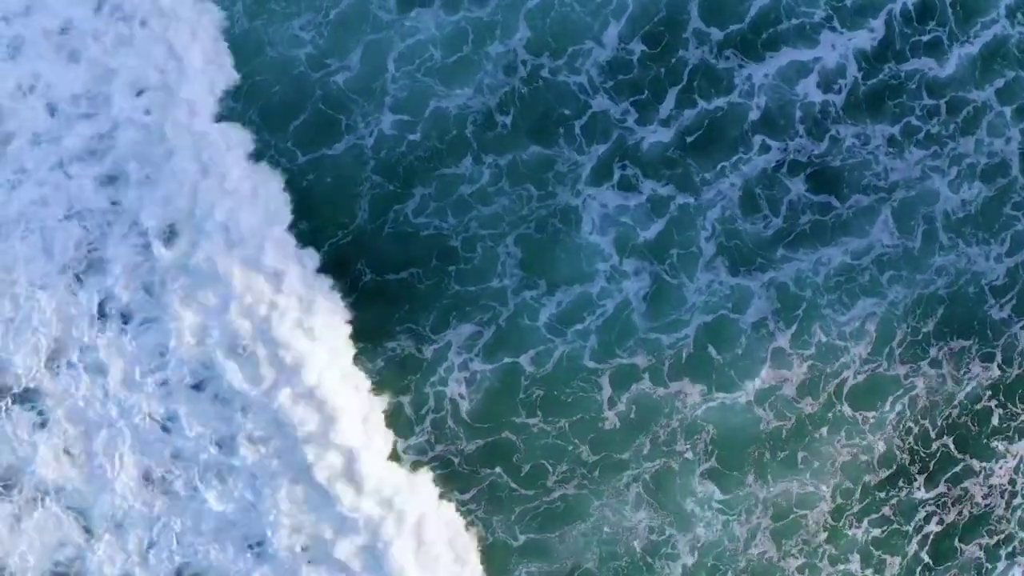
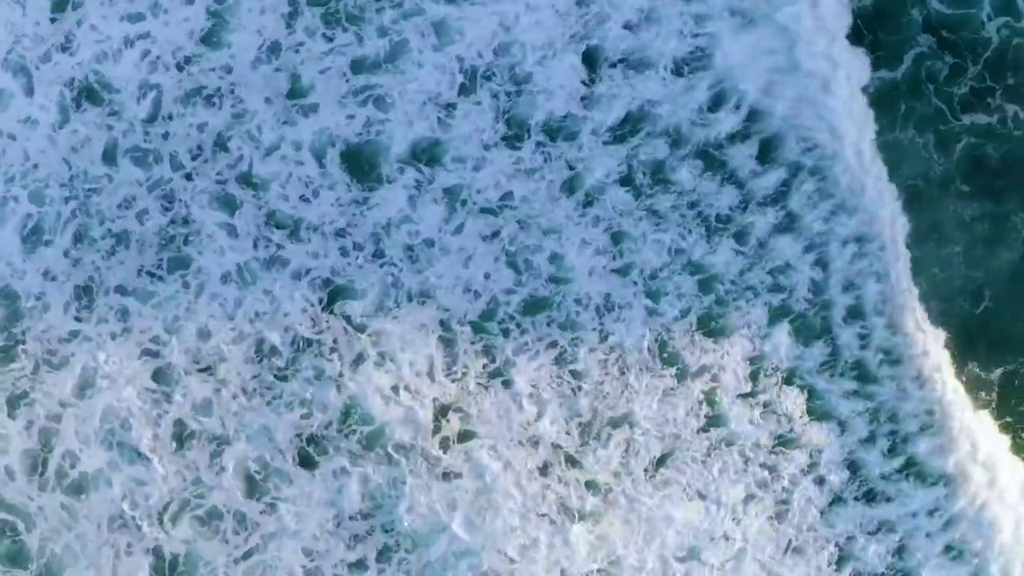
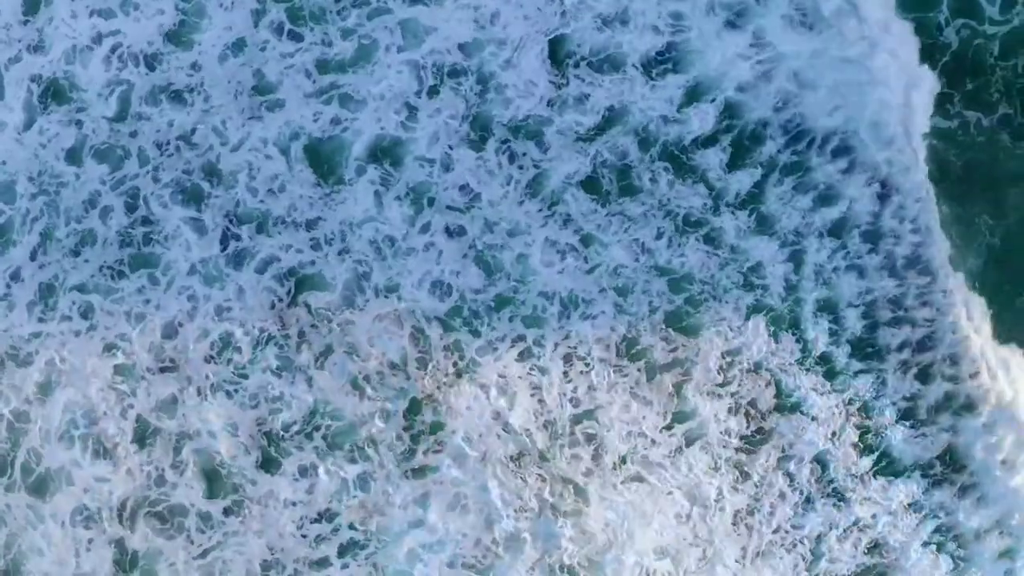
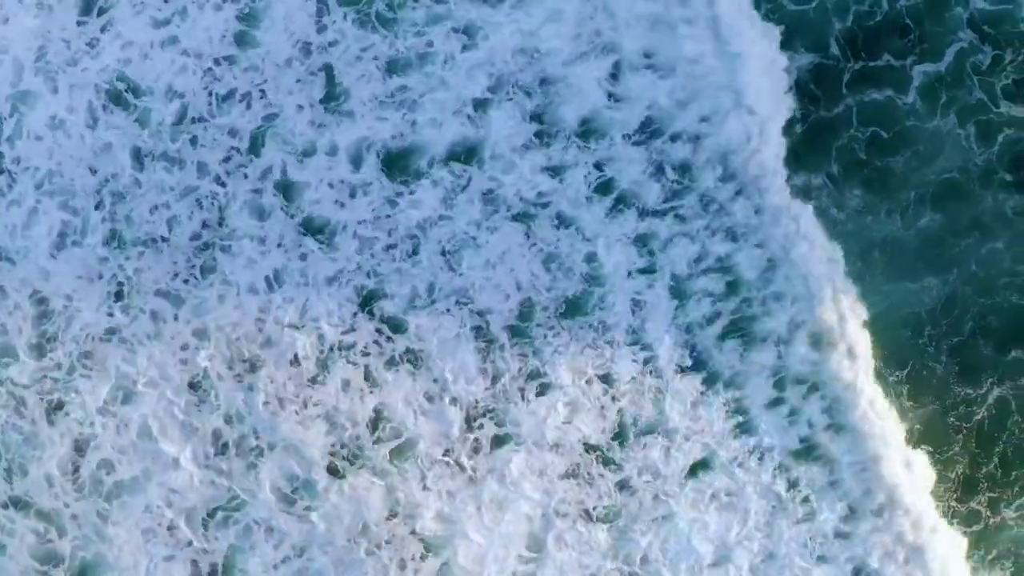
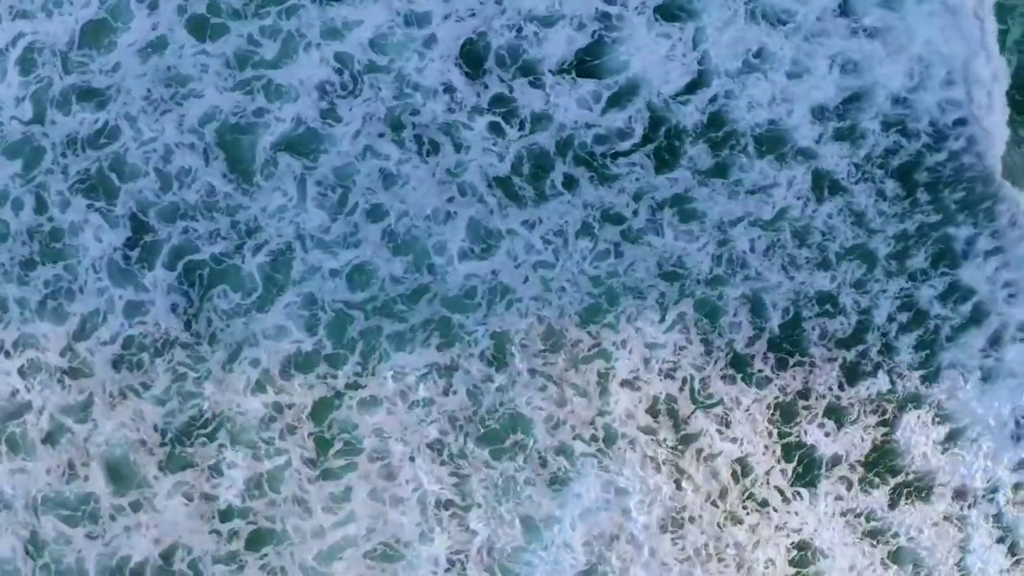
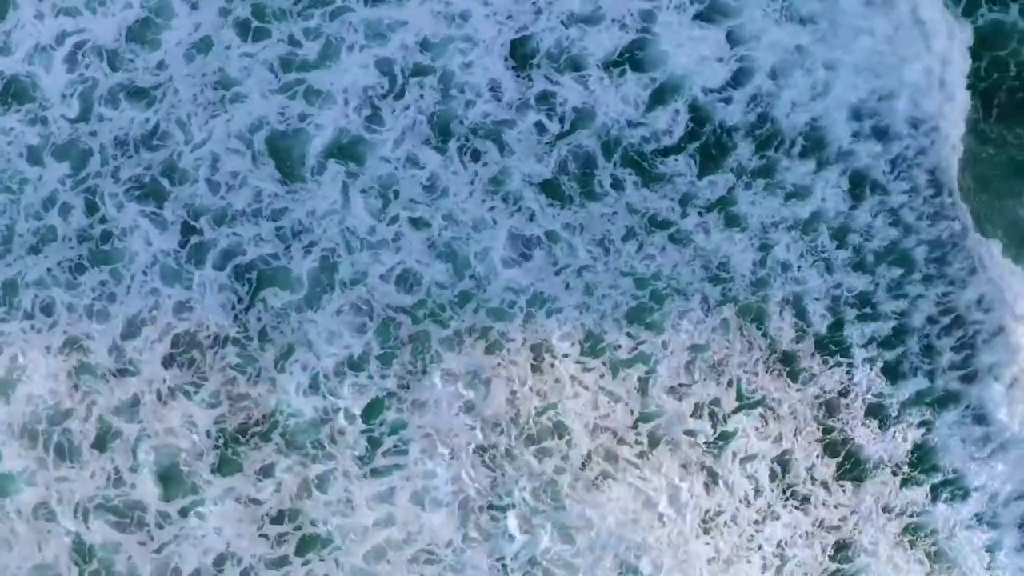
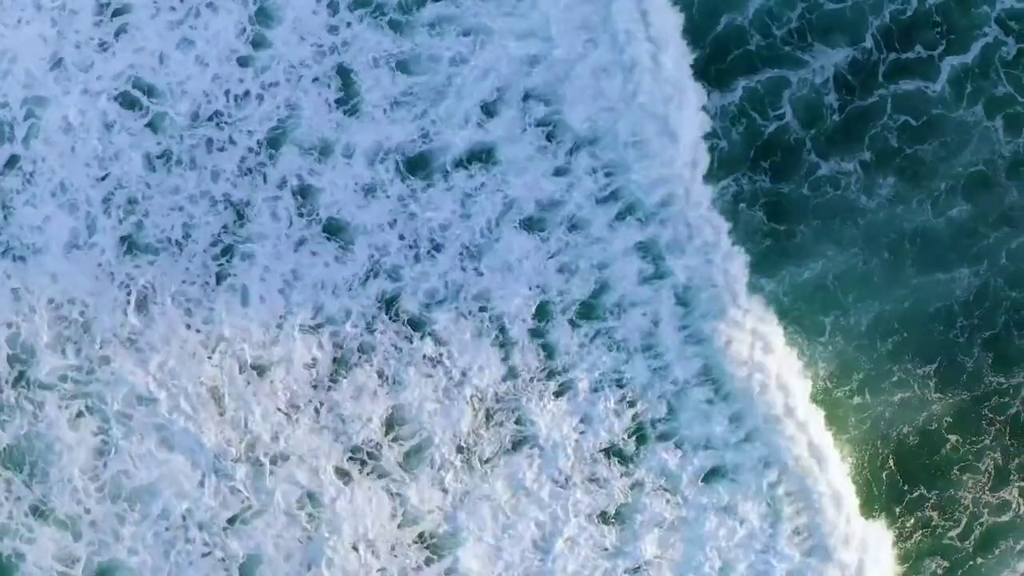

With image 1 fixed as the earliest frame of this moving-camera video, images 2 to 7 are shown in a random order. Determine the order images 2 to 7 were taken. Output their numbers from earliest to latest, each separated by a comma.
7, 4, 2, 3, 6, 5
